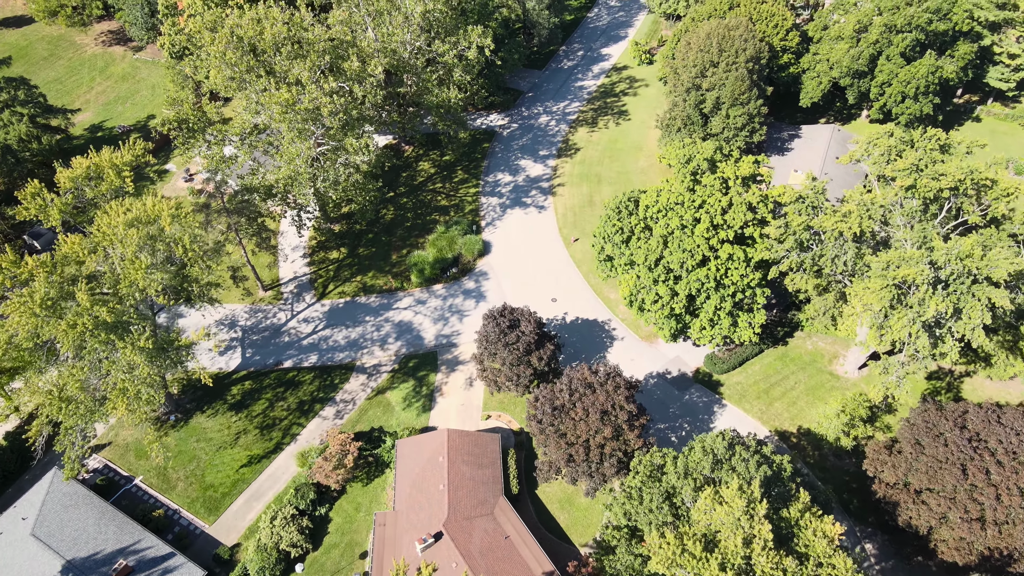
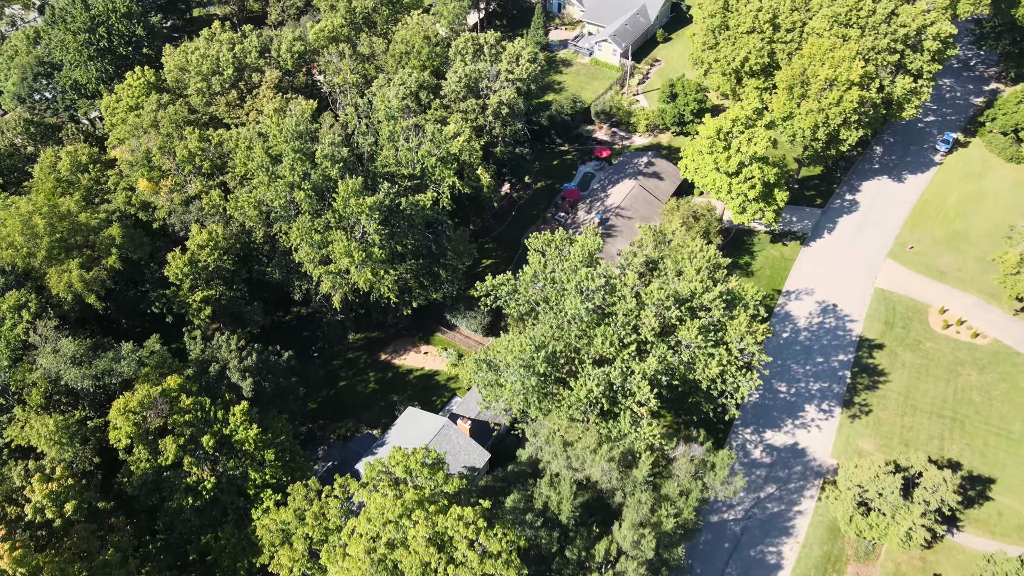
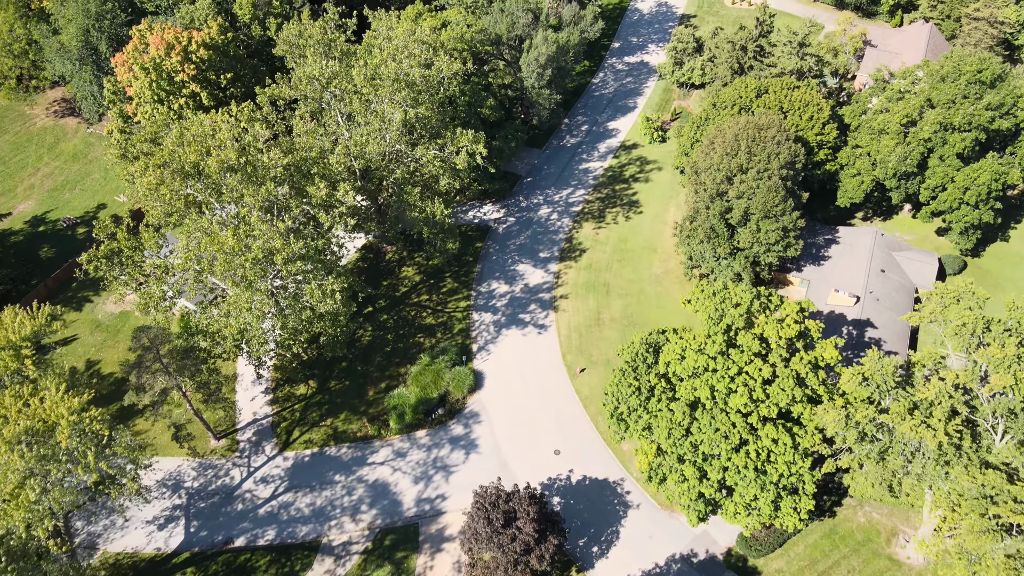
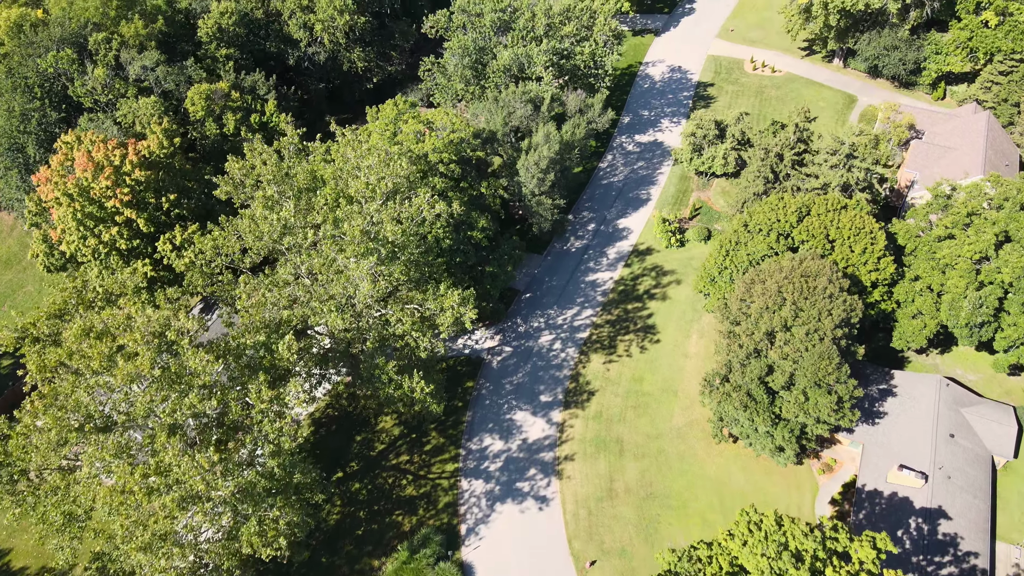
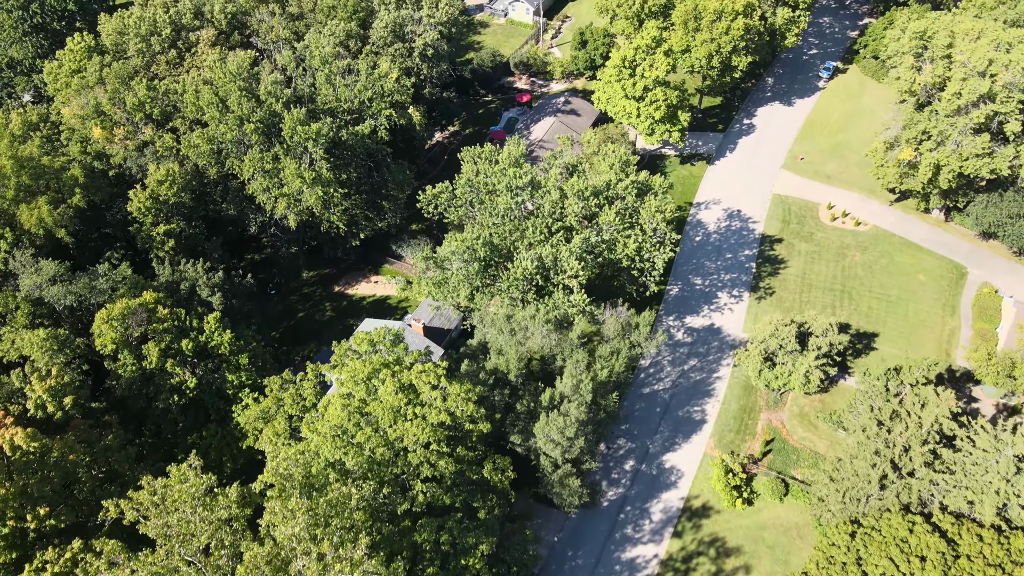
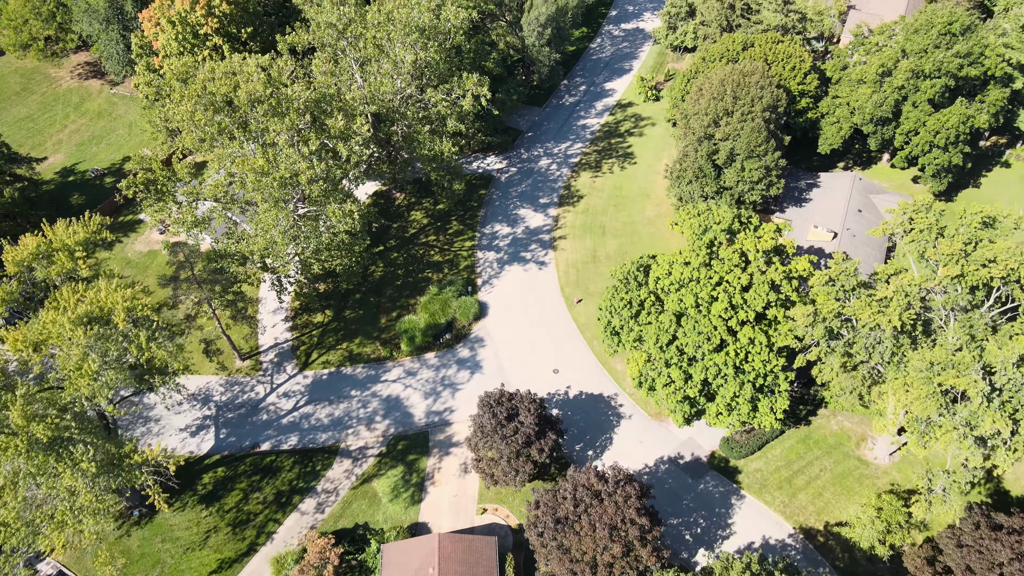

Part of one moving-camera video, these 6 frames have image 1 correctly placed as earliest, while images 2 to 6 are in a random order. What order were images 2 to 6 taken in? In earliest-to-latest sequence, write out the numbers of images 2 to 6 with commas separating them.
6, 3, 4, 5, 2
